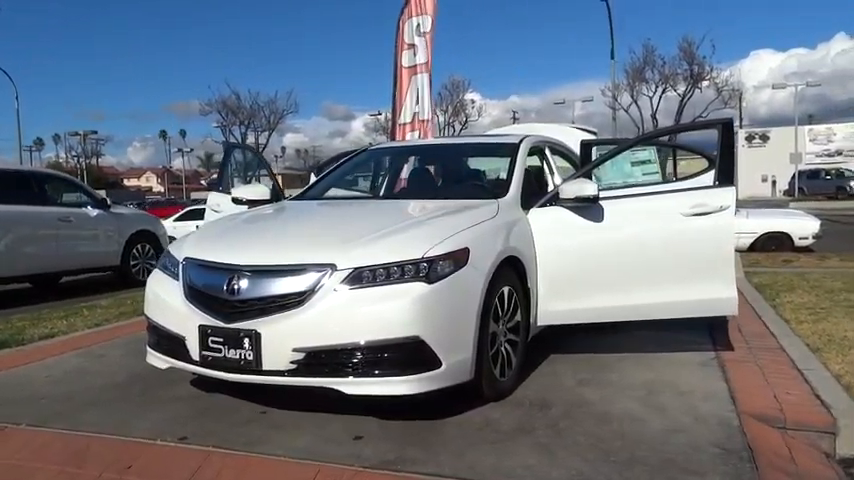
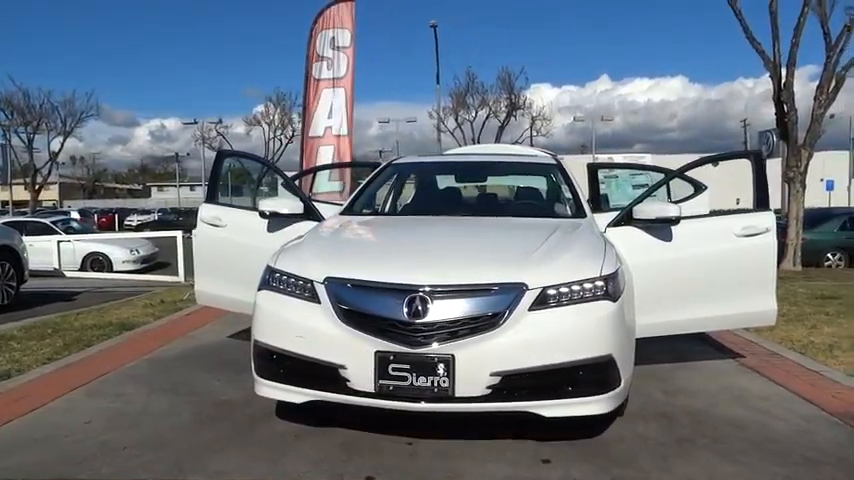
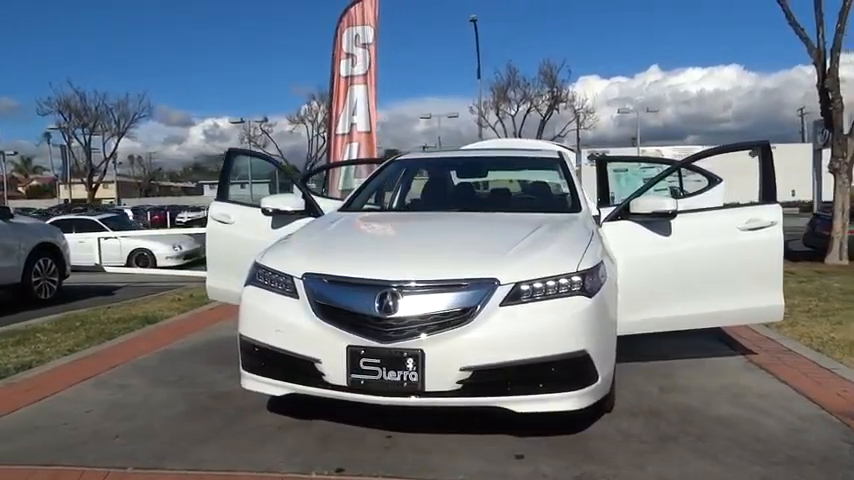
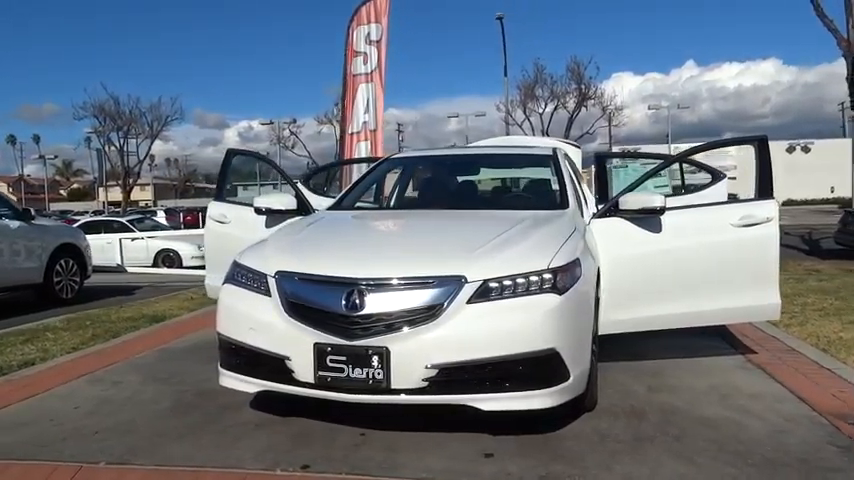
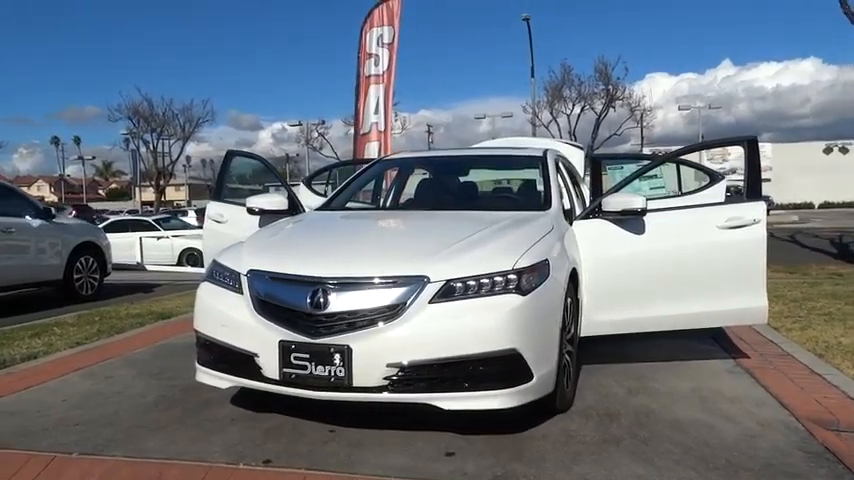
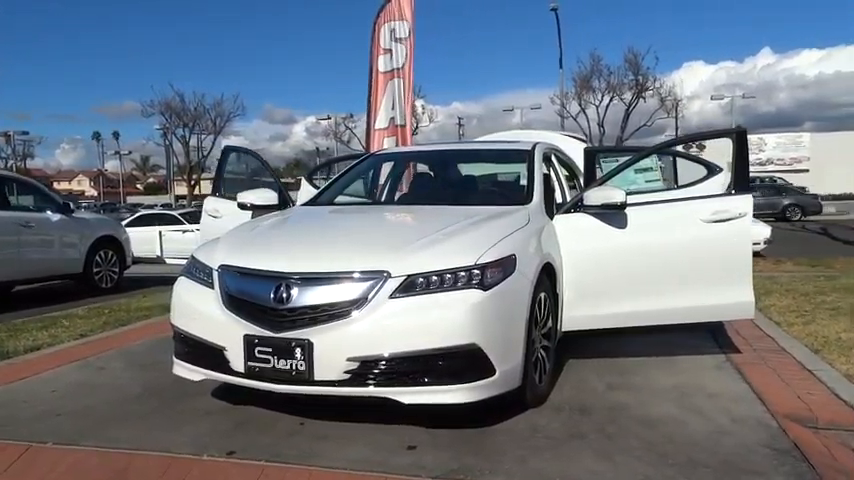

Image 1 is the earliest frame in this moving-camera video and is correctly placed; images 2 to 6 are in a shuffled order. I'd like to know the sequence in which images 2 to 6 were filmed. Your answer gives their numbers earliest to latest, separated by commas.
6, 5, 4, 3, 2
